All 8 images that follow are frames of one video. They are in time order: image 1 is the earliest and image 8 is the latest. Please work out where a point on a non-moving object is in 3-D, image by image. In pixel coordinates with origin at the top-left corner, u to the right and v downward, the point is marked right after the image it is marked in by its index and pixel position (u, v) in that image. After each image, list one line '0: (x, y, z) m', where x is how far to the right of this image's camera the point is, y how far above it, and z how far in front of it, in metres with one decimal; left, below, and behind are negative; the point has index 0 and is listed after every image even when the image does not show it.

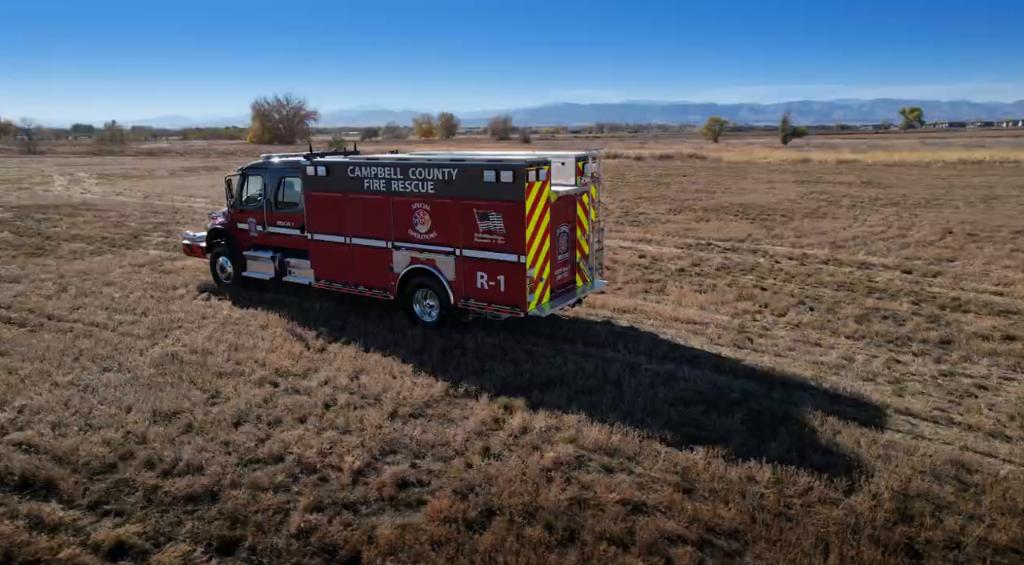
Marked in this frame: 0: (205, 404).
0: (-3.3, -1.3, +8.0) m
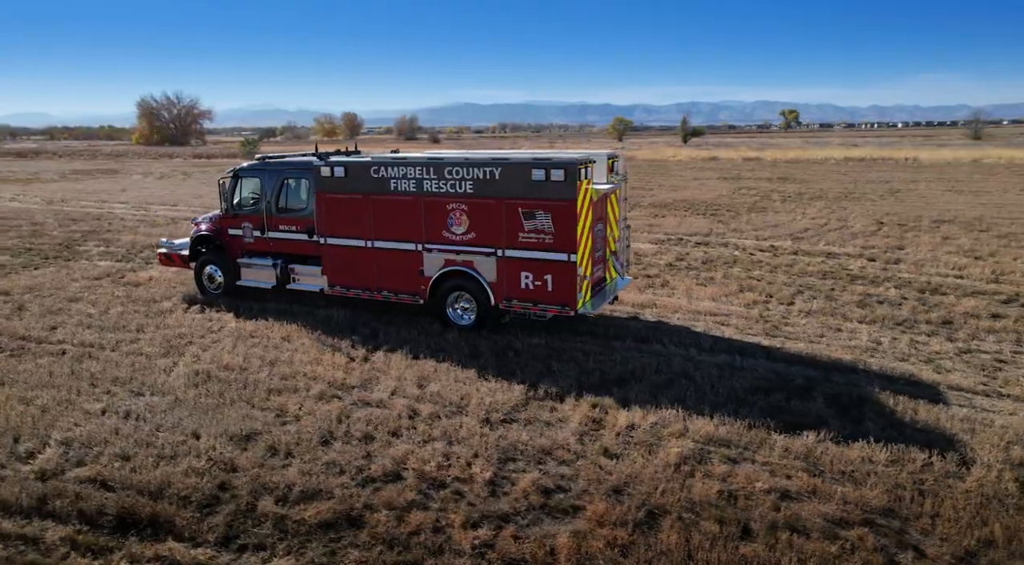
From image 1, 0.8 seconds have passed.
0: (-2.4, -1.4, +7.4) m
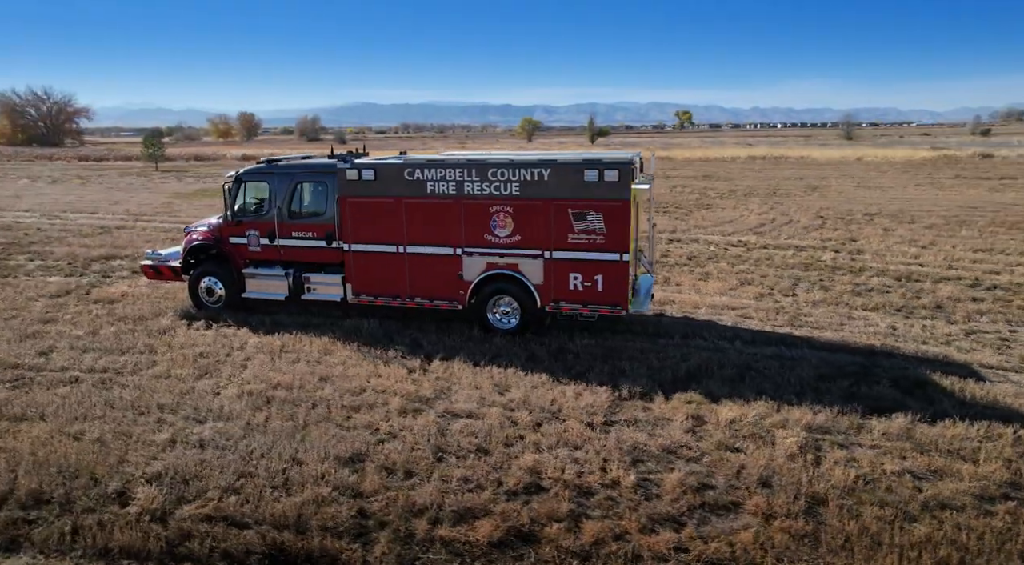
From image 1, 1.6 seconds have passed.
0: (-1.3, -1.5, +7.0) m
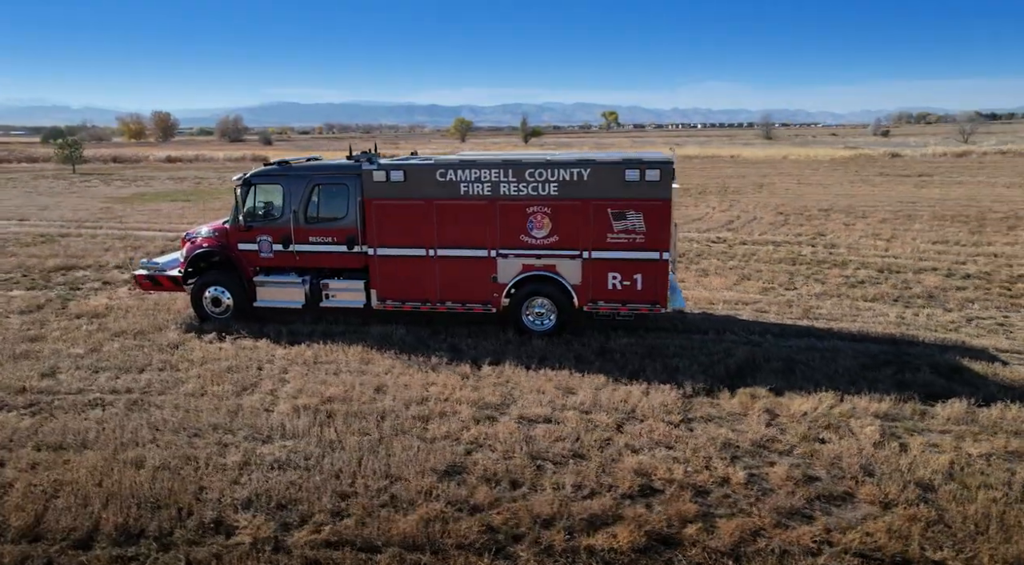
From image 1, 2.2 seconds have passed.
0: (-0.4, -1.6, +6.8) m
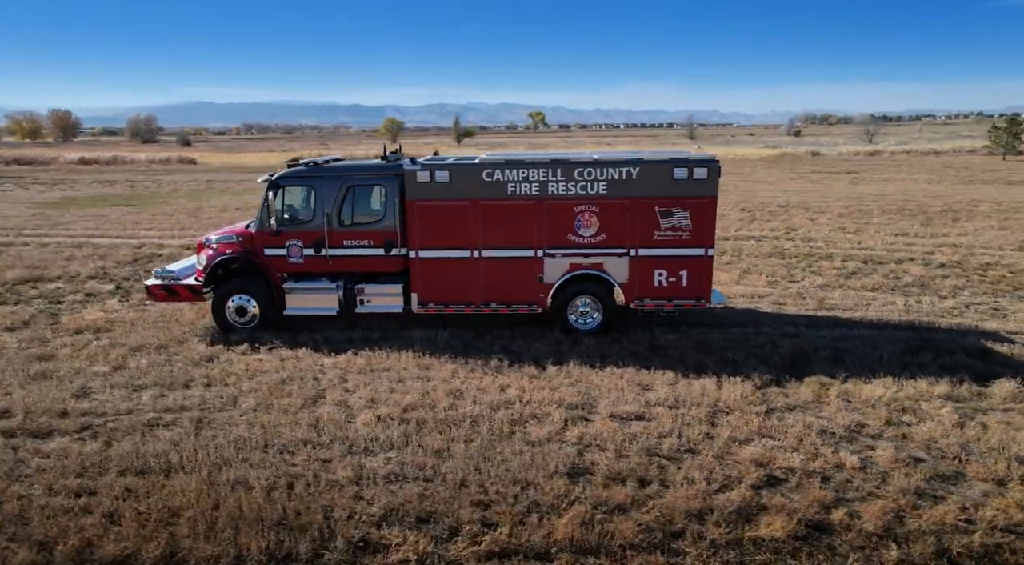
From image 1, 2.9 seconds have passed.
0: (+0.6, -1.6, +6.7) m
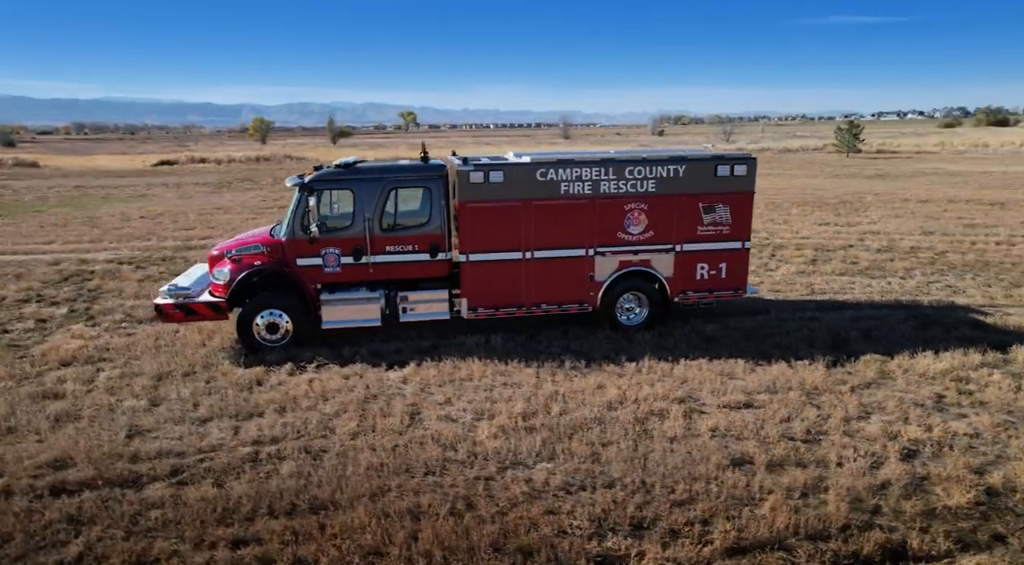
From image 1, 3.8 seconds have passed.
0: (+1.9, -1.5, +6.8) m
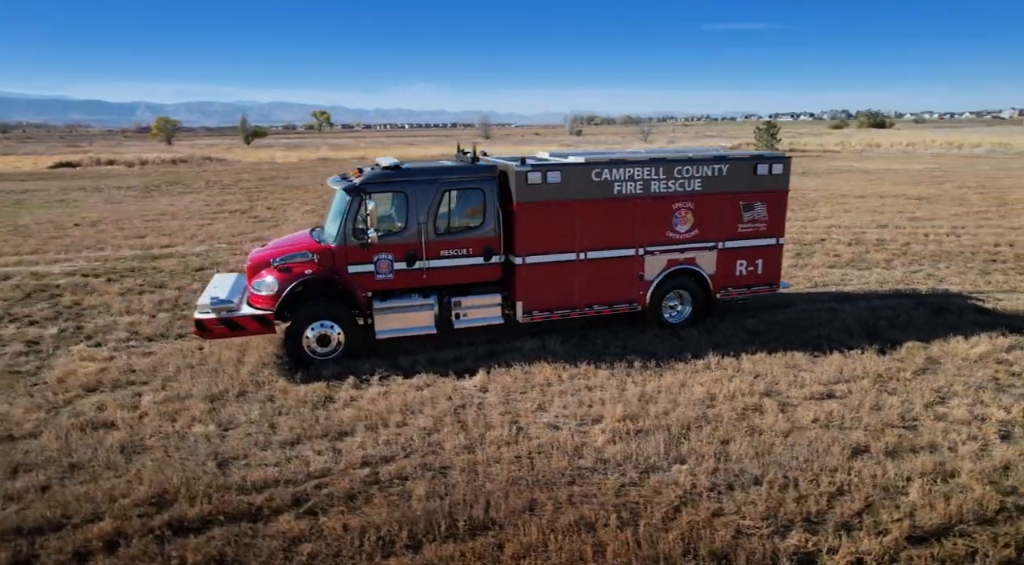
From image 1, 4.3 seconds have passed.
0: (+3.0, -1.5, +7.0) m
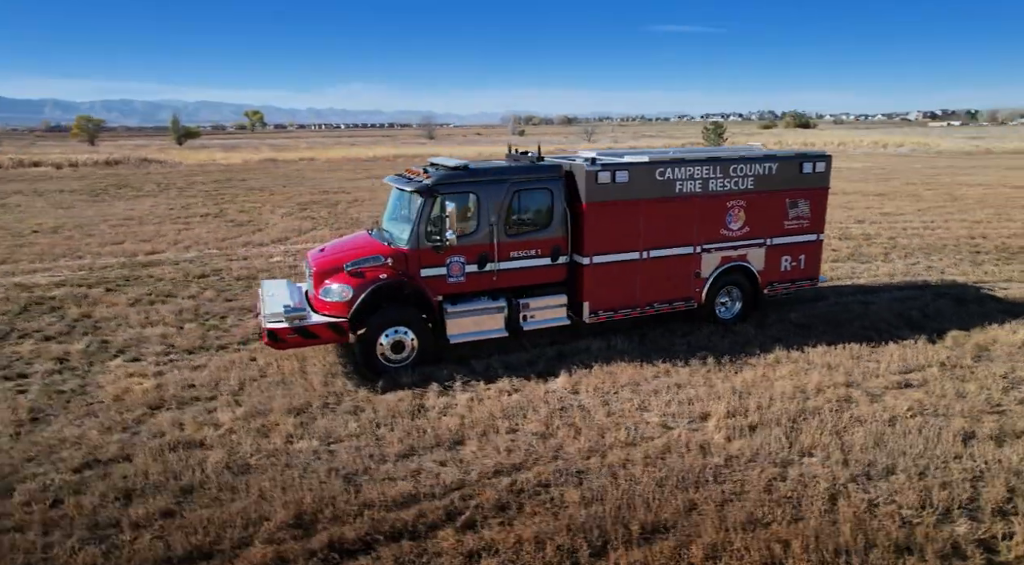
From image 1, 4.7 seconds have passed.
0: (+4.1, -1.4, +7.2) m
